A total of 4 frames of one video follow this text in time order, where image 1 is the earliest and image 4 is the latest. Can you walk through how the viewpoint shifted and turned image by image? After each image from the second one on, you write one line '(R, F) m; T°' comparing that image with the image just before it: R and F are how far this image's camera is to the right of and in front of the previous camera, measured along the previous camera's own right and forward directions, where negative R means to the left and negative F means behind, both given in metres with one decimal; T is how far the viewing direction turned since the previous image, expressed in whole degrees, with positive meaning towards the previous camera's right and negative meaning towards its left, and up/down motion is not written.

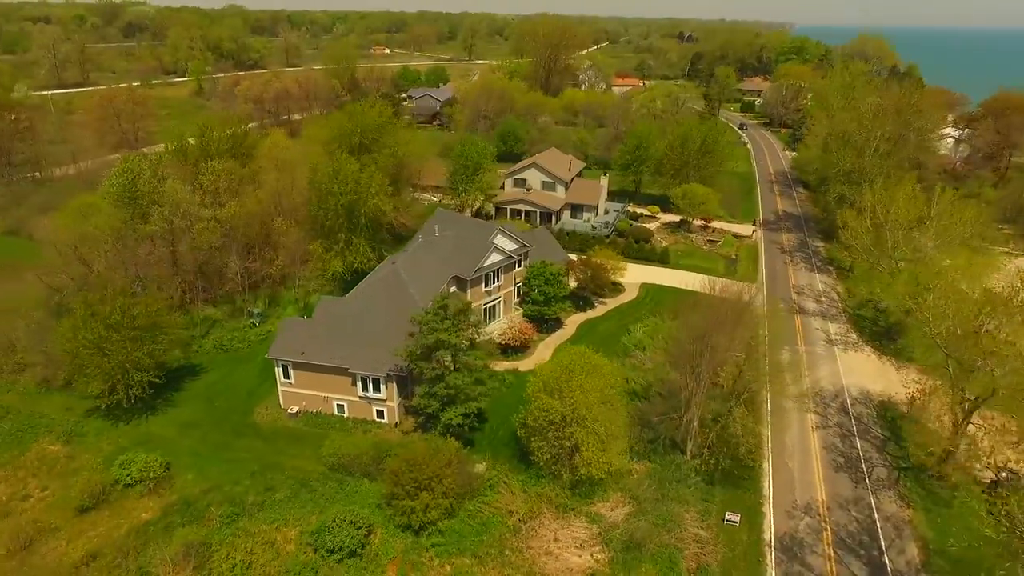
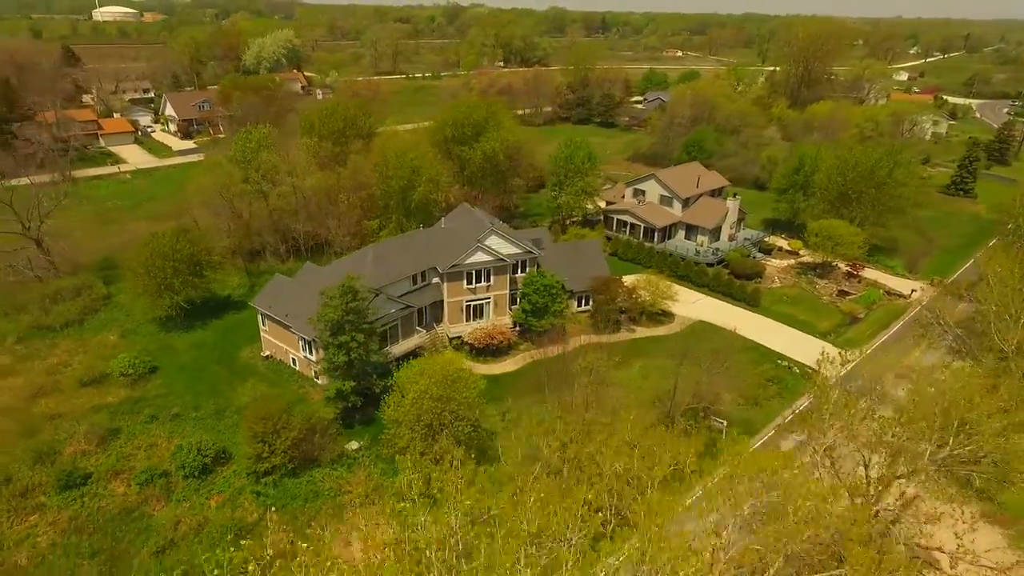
(+14.1, +3.6) m; -25°
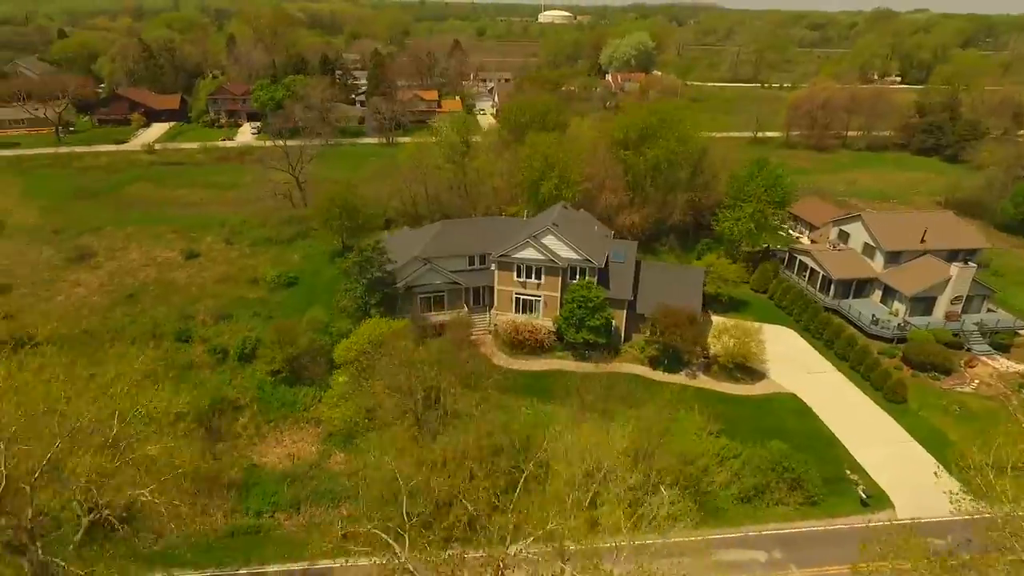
(+14.8, +4.2) m; -32°
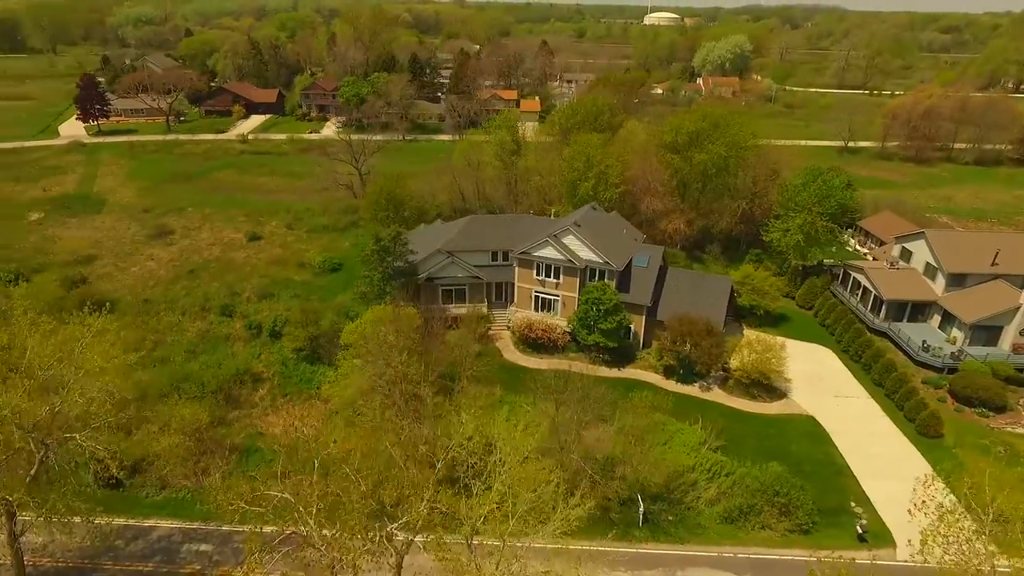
(+3.8, 0.0) m; -8°
